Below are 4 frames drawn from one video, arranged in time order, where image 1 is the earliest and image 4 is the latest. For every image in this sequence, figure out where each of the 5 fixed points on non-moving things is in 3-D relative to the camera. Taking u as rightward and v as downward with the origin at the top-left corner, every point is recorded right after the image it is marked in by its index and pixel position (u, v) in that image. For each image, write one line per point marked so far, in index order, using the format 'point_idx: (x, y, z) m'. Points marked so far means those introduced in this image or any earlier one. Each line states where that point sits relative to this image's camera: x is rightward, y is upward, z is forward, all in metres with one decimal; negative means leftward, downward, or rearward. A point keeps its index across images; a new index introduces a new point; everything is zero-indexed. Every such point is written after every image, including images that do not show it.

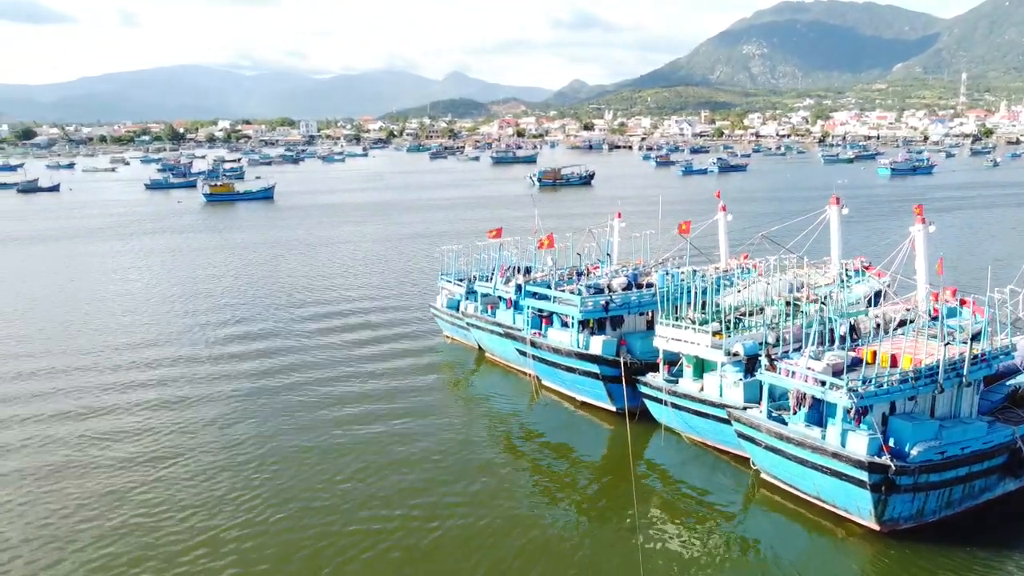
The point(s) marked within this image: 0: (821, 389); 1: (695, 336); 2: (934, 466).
0: (+6.2, -2.0, +15.6) m
1: (+4.6, -1.2, +19.4) m
2: (+8.3, -3.5, +15.1) m
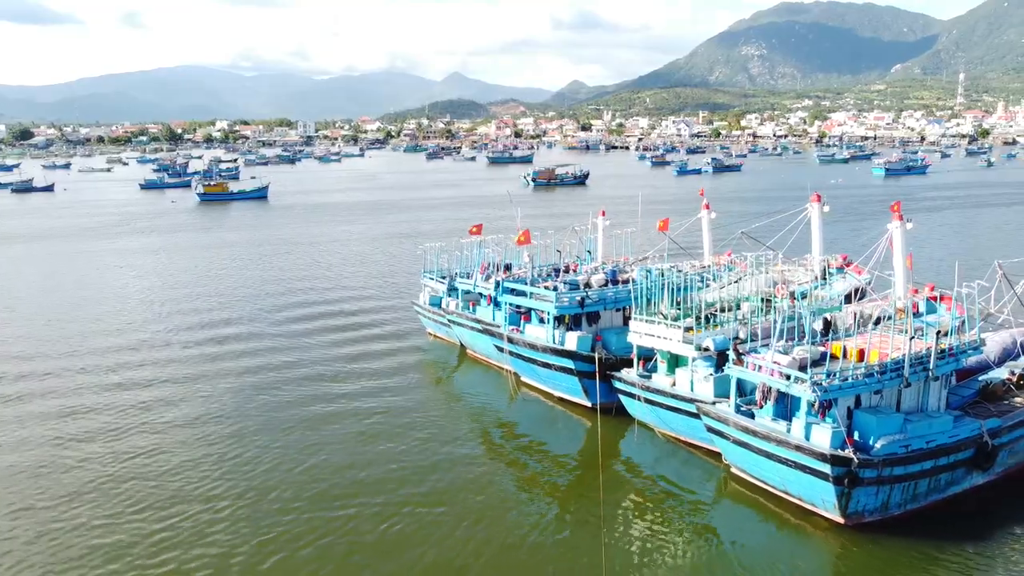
0: (+5.5, -1.9, +15.7) m
1: (+3.9, -1.1, +19.4) m
2: (+7.6, -3.4, +15.2) m
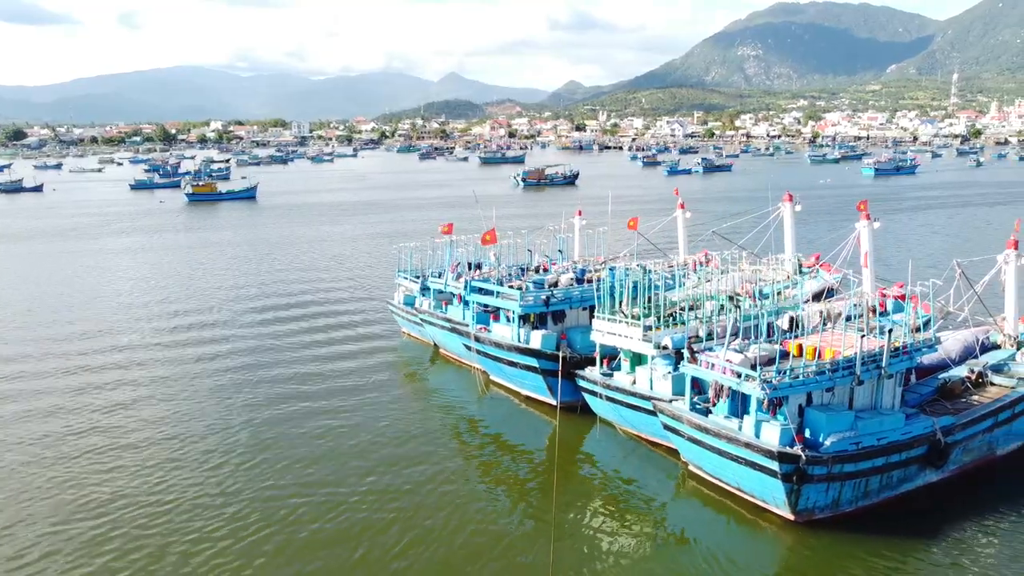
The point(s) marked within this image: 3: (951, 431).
0: (+4.6, -1.9, +15.8) m
1: (+2.9, -1.1, +19.5) m
2: (+6.7, -3.3, +15.3) m
3: (+9.7, -3.2, +17.0) m
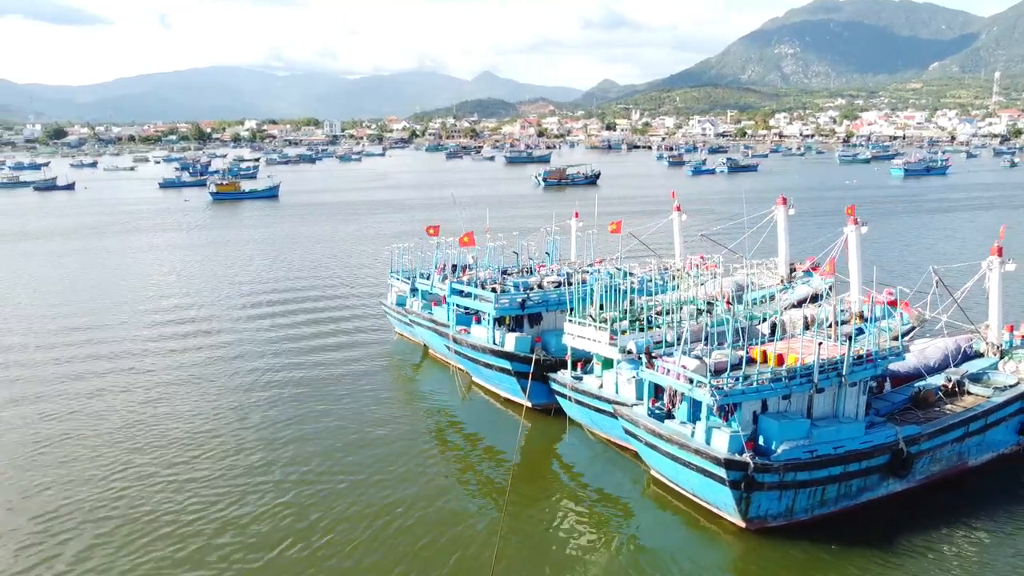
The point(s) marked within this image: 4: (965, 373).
0: (+3.6, -2.0, +15.7) m
1: (+2.1, -1.1, +19.6) m
2: (+5.7, -3.5, +15.2) m
3: (+8.8, -3.3, +16.8) m
4: (+11.6, -2.2, +19.7) m
